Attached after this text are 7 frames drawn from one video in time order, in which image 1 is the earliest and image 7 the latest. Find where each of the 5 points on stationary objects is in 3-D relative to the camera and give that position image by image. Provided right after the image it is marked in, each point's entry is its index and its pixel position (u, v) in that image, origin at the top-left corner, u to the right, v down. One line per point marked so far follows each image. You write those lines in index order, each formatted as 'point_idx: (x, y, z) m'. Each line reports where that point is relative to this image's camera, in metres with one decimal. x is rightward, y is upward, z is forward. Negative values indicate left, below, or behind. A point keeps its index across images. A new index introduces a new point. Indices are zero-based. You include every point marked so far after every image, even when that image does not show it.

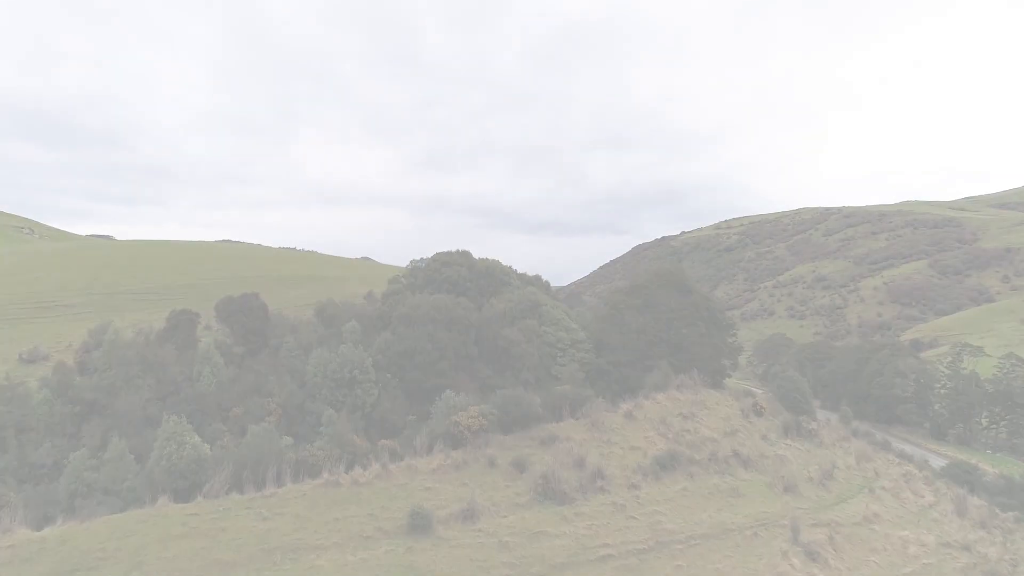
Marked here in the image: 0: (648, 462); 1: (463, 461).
0: (+5.3, -6.9, +18.8) m
1: (-1.8, -6.5, +17.9) m
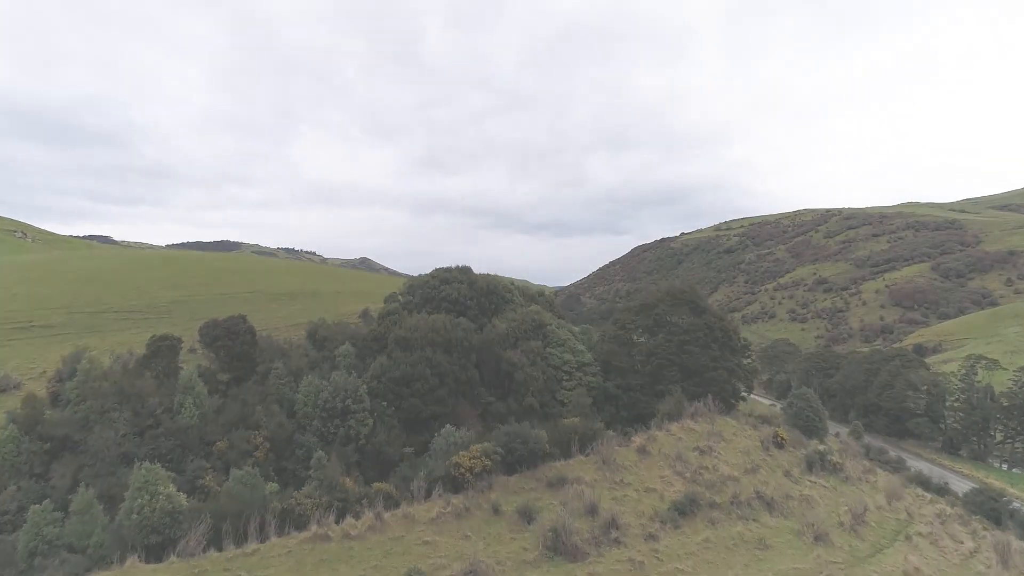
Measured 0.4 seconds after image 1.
0: (+5.5, -7.9, +17.2) m
1: (-1.6, -7.6, +16.4) m
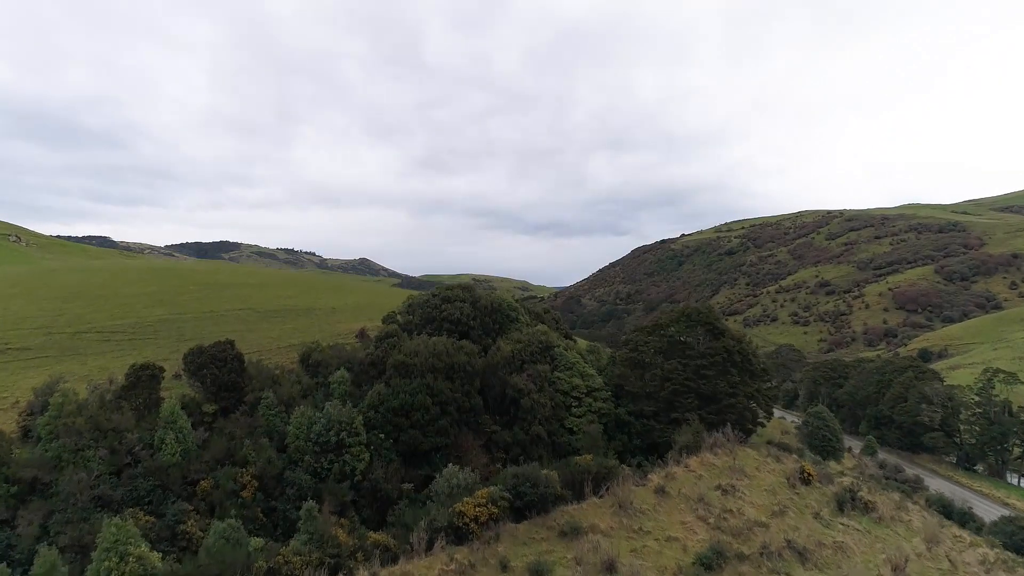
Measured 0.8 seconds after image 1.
0: (+5.8, -9.0, +15.7) m
1: (-1.3, -8.7, +14.9) m
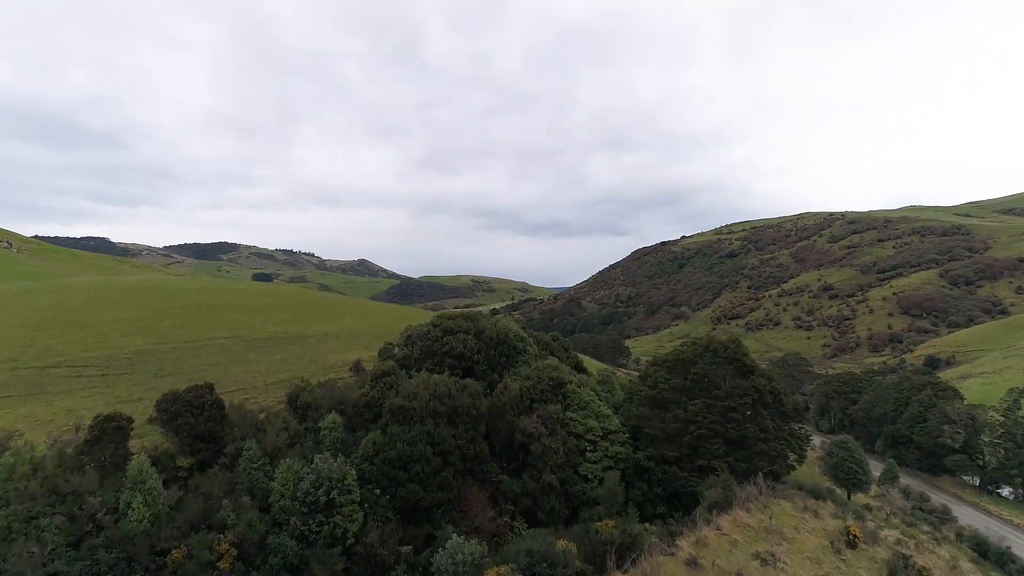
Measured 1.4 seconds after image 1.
0: (+6.3, -10.6, +13.5) m
1: (-0.9, -10.2, +12.7) m
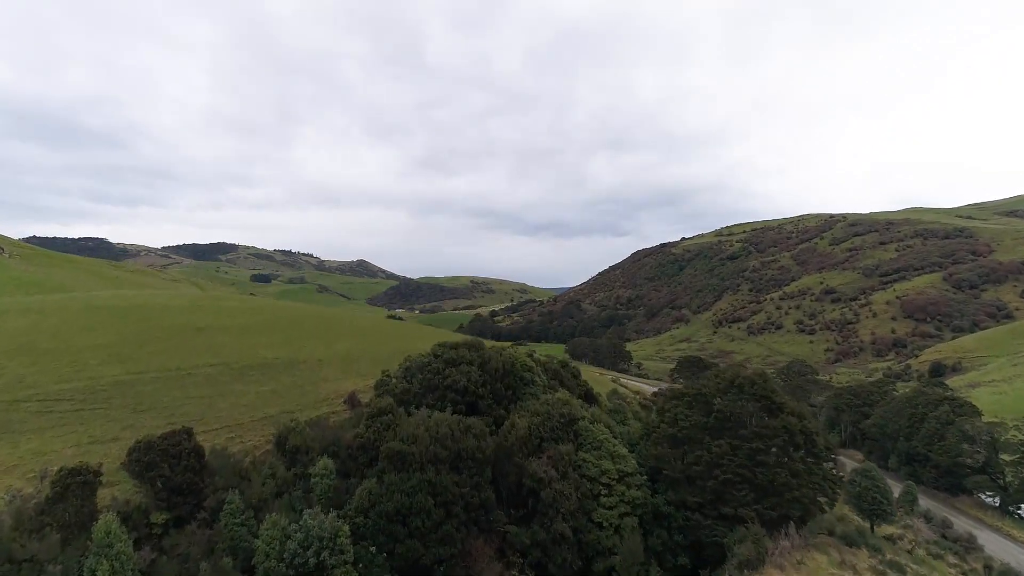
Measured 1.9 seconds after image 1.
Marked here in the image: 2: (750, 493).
0: (+6.6, -11.9, +11.7) m
1: (-0.5, -11.5, +10.8) m
2: (+9.9, -8.5, +19.9) m
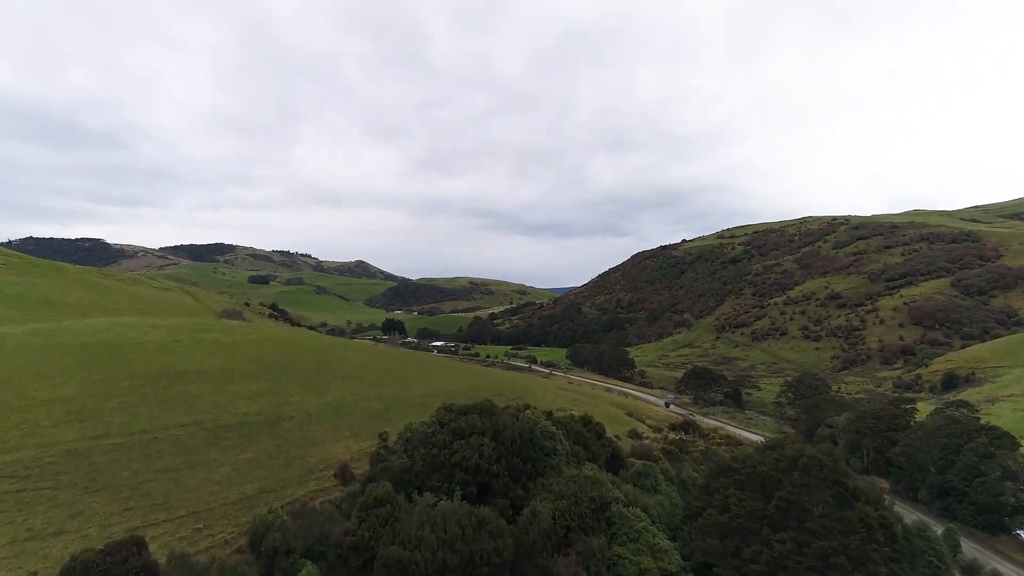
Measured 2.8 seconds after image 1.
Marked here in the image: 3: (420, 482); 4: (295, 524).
0: (+7.4, -14.3, +8.3) m
1: (+0.3, -13.9, +7.4) m
2: (+10.7, -10.9, +16.5) m
3: (-3.6, -7.4, +18.7) m
4: (-8.0, -8.6, +17.7) m
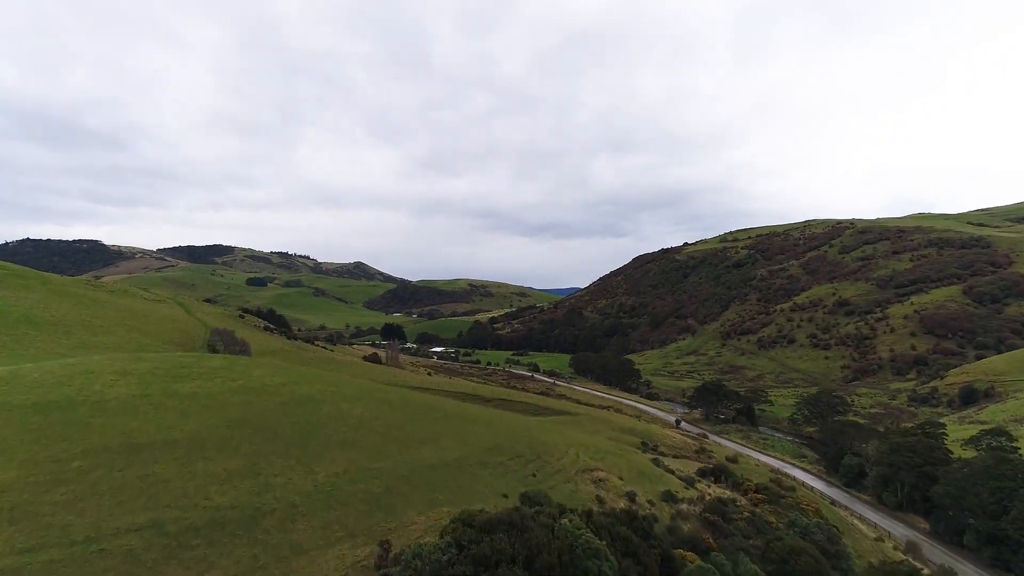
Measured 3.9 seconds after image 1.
0: (+8.7, -17.0, +4.1) m
1: (+1.6, -16.7, +3.2) m
2: (+12.0, -13.7, +12.2) m
3: (-2.4, -10.3, +14.5) m
4: (-6.8, -11.4, +13.5) m
